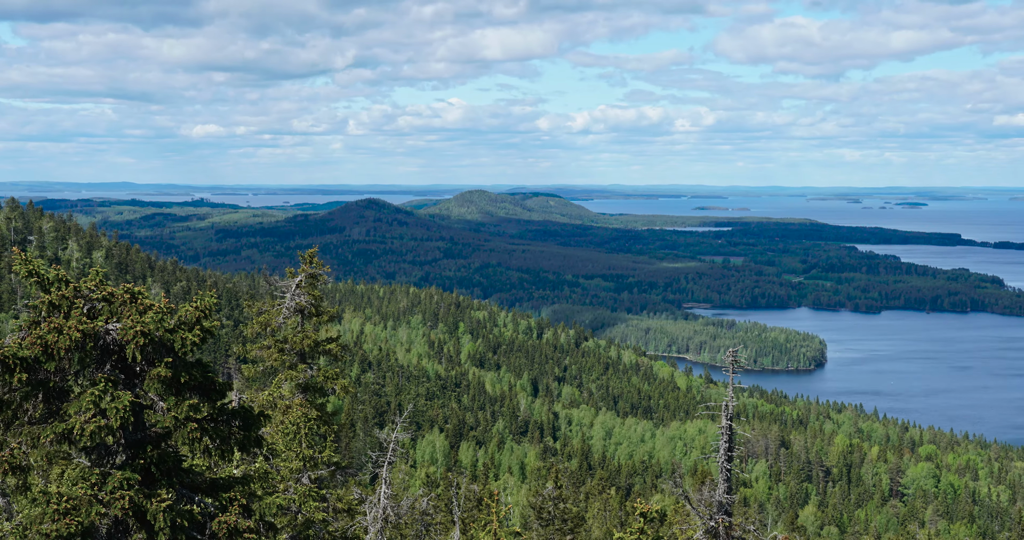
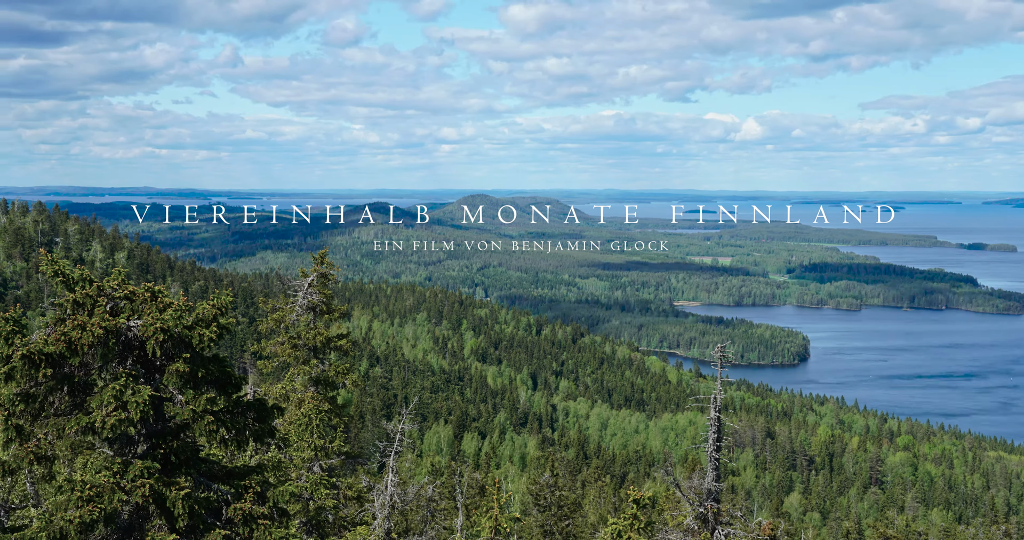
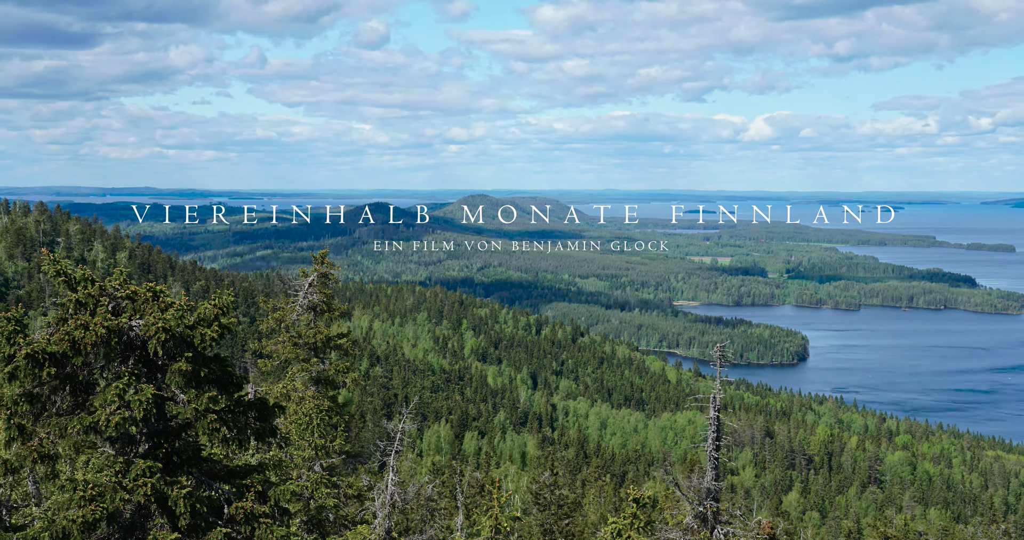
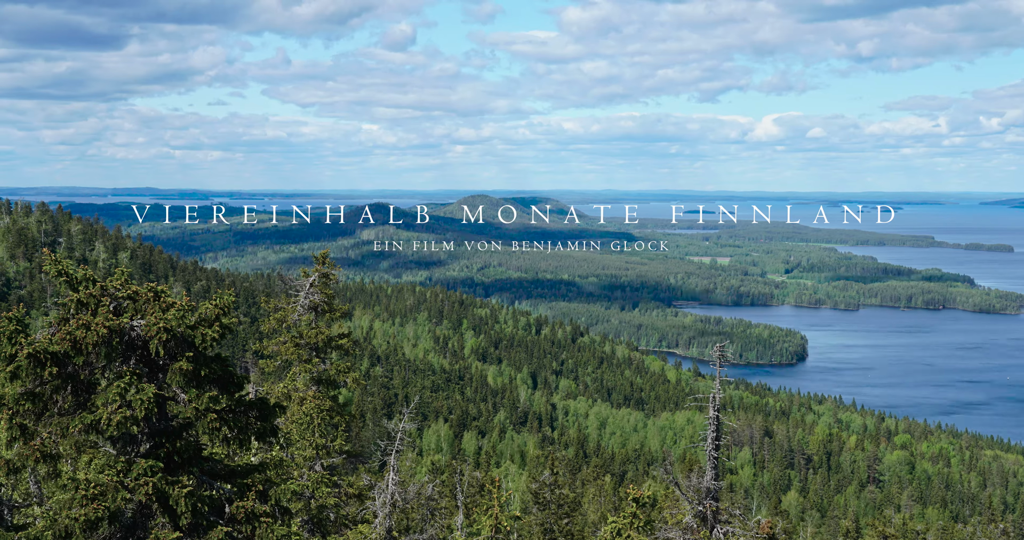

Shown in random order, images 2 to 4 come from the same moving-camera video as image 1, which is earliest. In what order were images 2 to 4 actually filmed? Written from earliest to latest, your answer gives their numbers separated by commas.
2, 3, 4
